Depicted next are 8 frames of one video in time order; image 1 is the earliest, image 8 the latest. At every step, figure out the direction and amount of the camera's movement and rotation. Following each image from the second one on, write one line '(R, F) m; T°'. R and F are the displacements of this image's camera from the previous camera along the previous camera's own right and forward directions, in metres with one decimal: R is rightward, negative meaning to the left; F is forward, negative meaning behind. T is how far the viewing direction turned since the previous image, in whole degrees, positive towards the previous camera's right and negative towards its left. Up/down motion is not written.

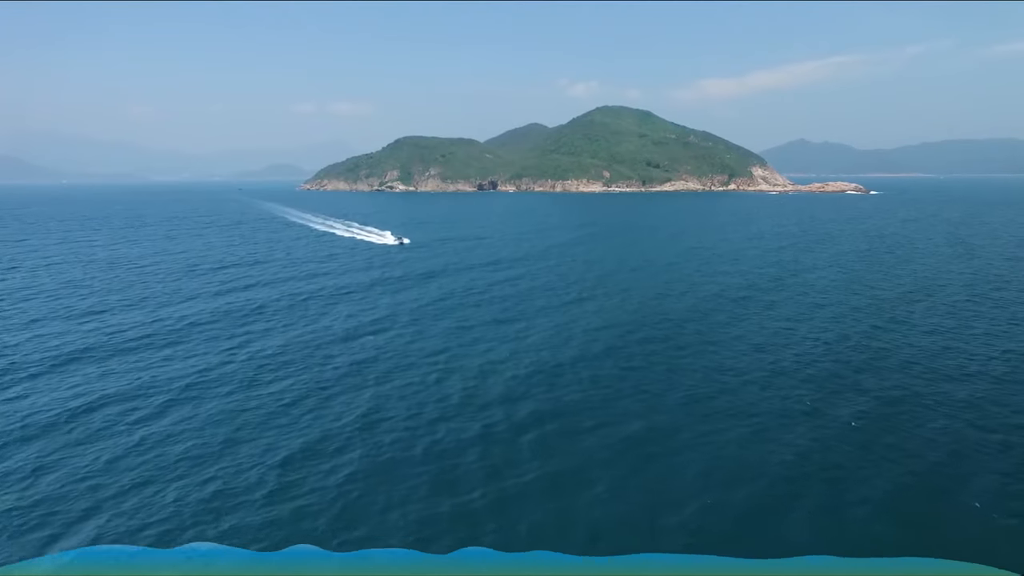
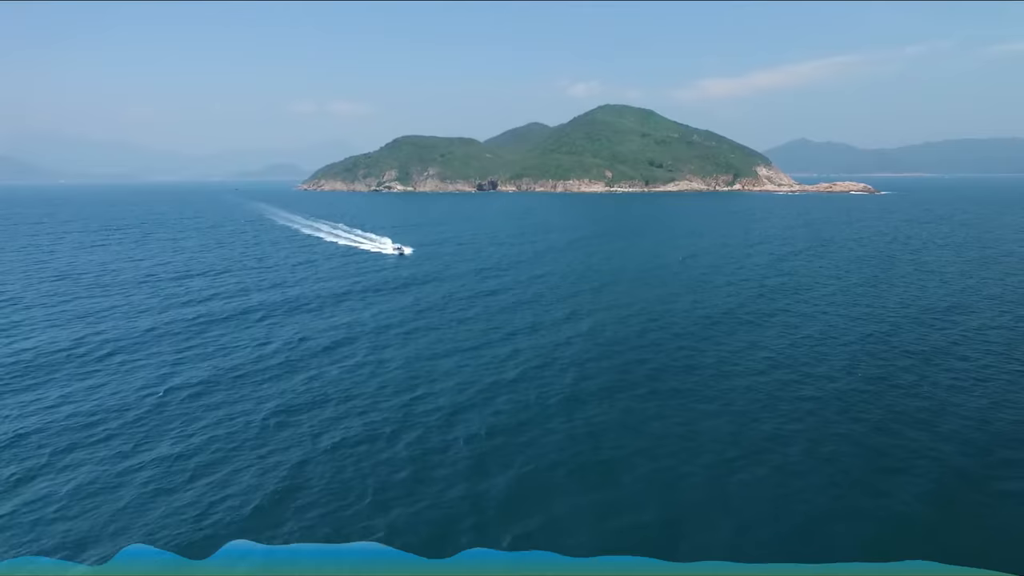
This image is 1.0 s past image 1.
(+1.7, +11.0) m; 0°
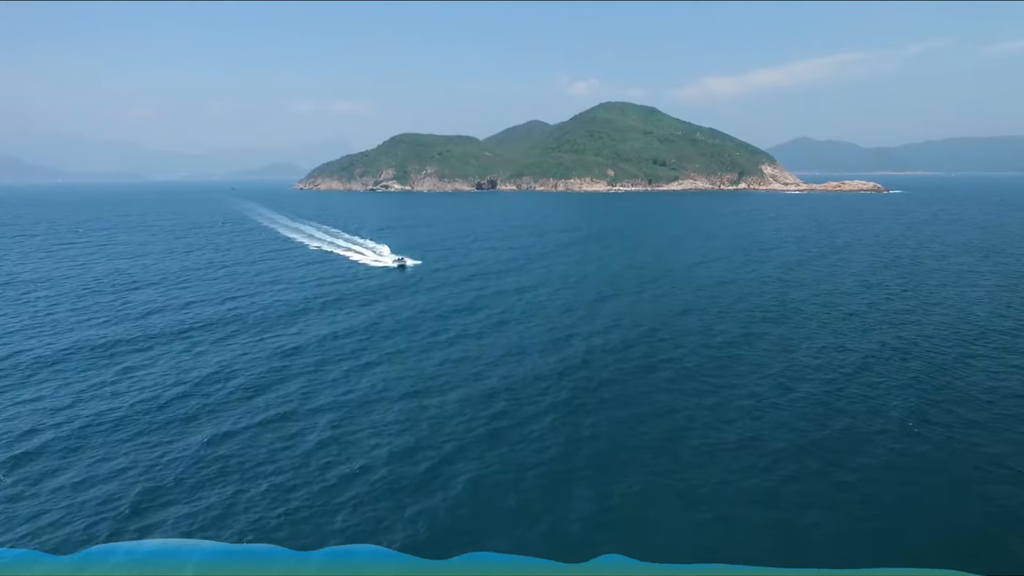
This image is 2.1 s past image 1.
(+1.9, +12.6) m; 0°
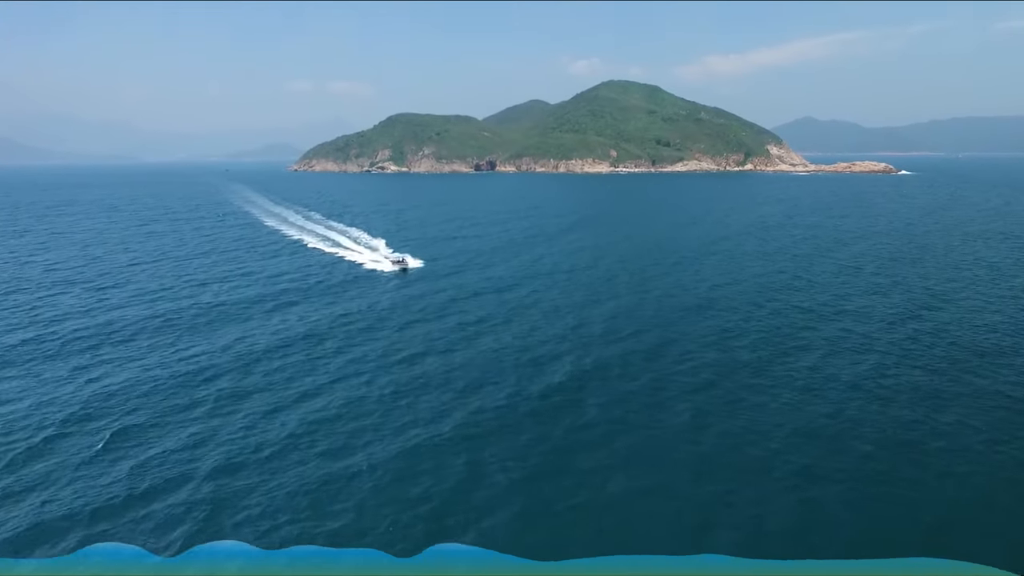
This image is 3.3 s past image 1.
(+2.1, +12.6) m; 0°
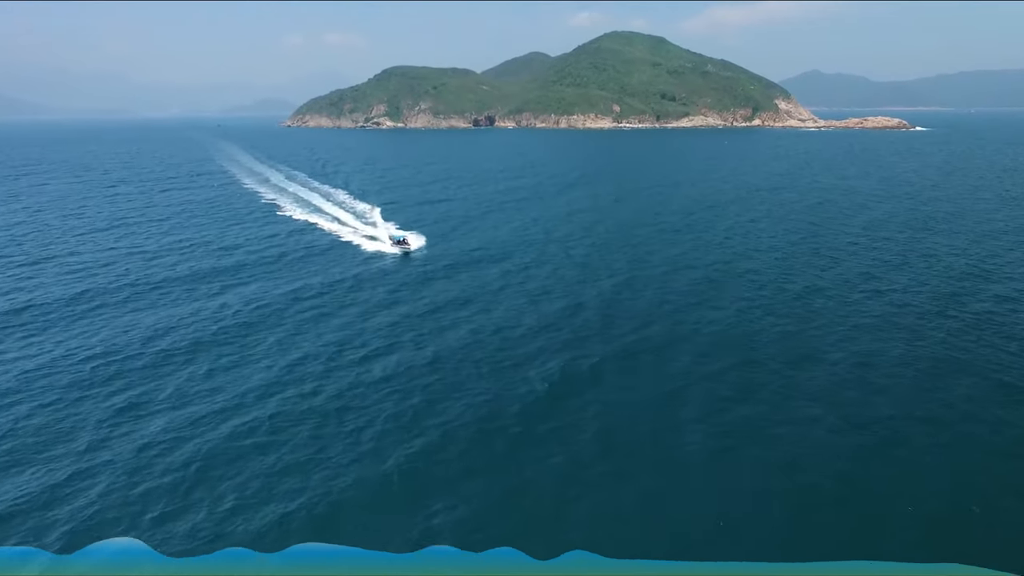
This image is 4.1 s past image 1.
(+1.6, +10.0) m; 0°
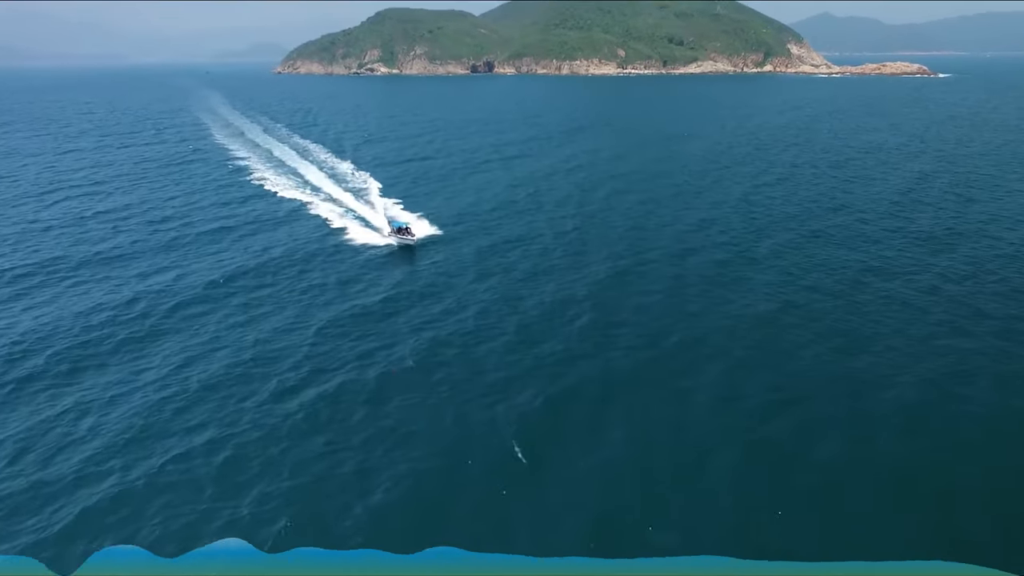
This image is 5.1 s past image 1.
(+1.8, +11.5) m; 0°
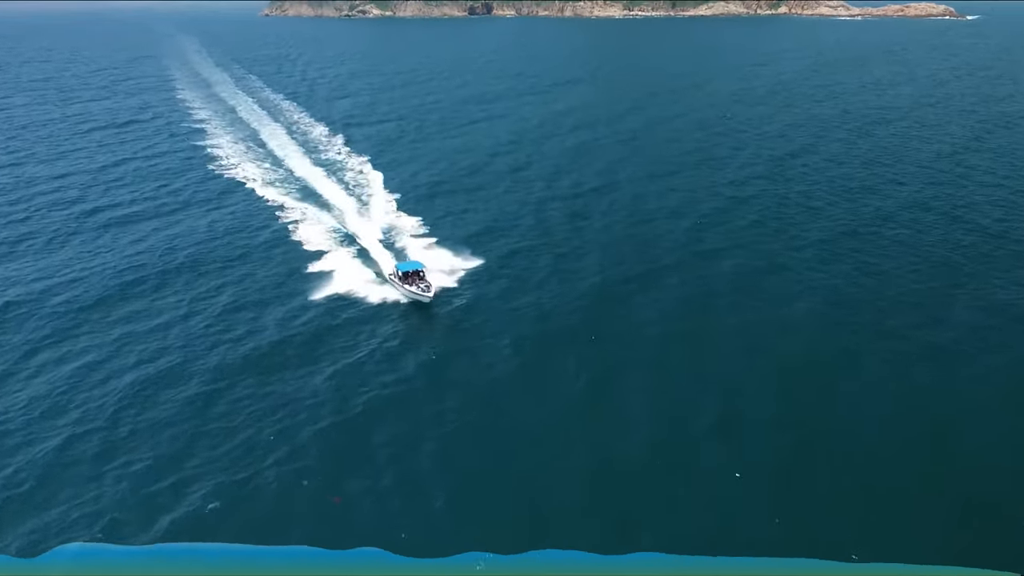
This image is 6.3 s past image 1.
(+1.7, +12.6) m; 0°
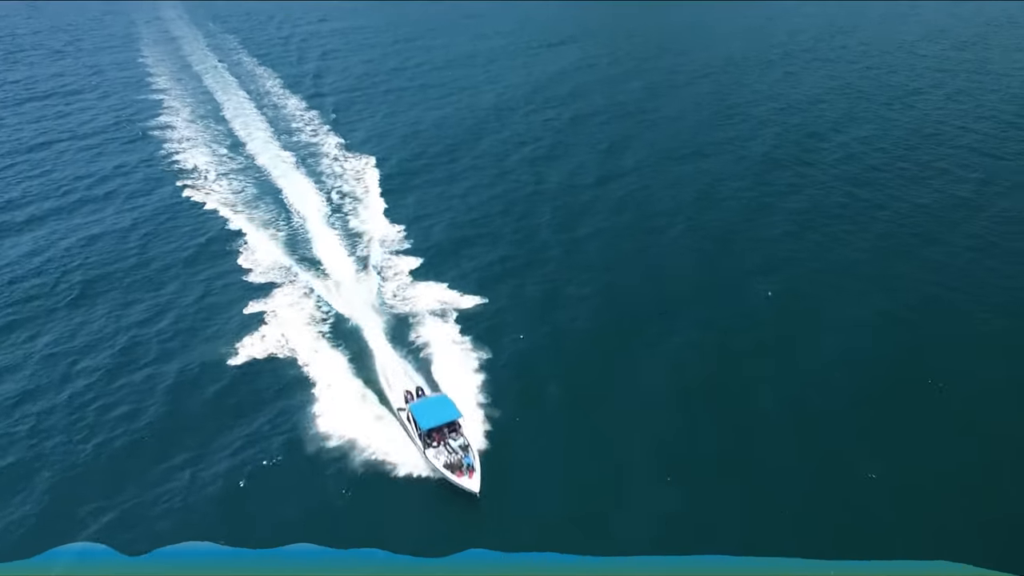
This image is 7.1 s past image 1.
(+0.9, +9.0) m; 0°
